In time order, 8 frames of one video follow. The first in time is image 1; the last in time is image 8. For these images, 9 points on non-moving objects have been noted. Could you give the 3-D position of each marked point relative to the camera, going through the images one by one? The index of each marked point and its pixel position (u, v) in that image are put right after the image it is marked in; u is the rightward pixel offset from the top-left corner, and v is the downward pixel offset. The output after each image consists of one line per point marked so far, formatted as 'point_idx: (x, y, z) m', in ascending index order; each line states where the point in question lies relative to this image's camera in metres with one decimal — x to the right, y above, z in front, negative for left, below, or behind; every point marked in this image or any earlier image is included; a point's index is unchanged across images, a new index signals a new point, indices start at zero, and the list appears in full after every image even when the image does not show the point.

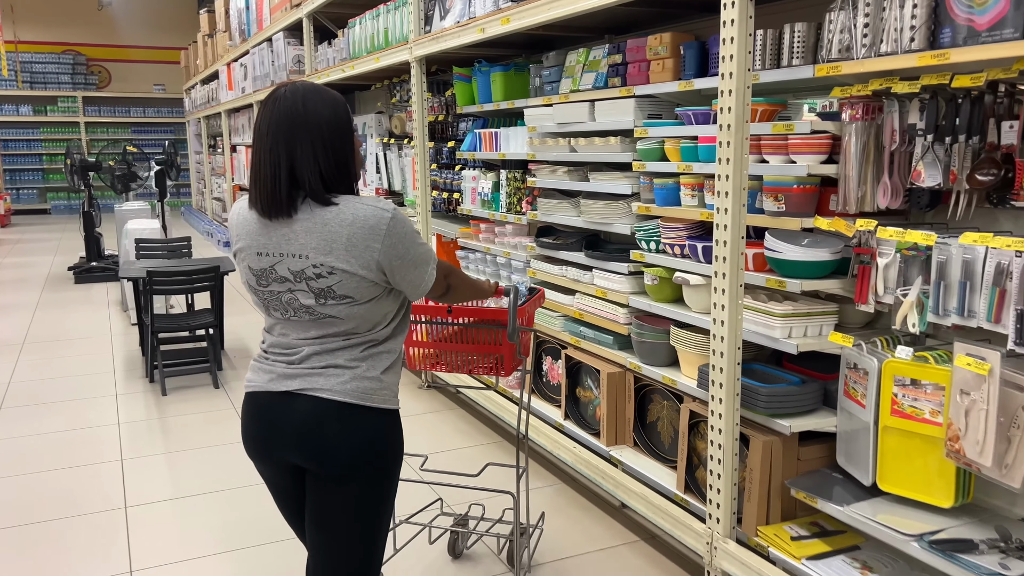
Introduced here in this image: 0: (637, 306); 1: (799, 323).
0: (+0.4, -0.1, +2.9) m
1: (+0.8, -0.1, +2.3) m
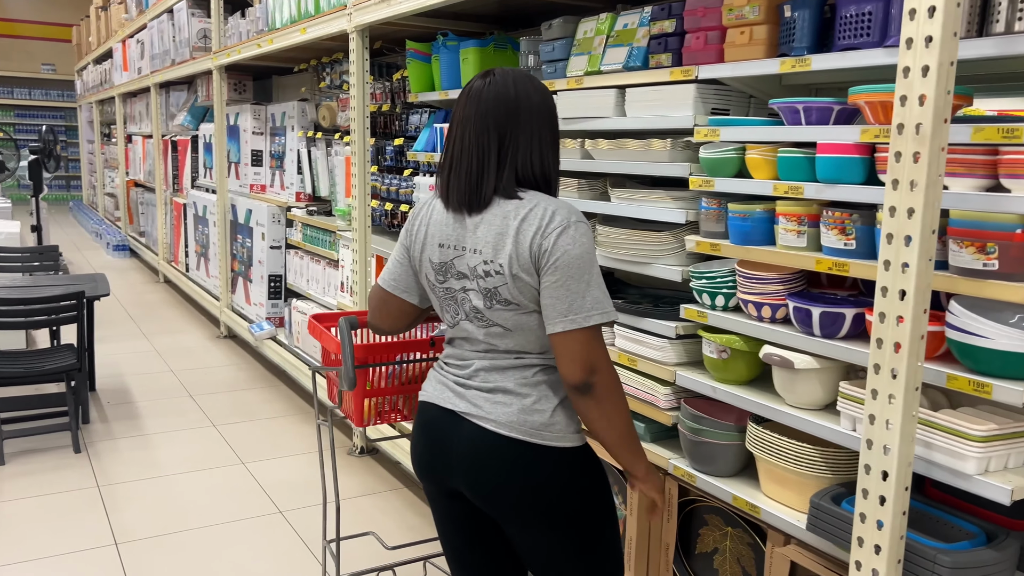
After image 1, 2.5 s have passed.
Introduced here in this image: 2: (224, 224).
0: (+0.4, -0.2, +2.0) m
1: (+0.8, -0.3, +1.4) m
2: (-2.0, +0.4, +5.7) m
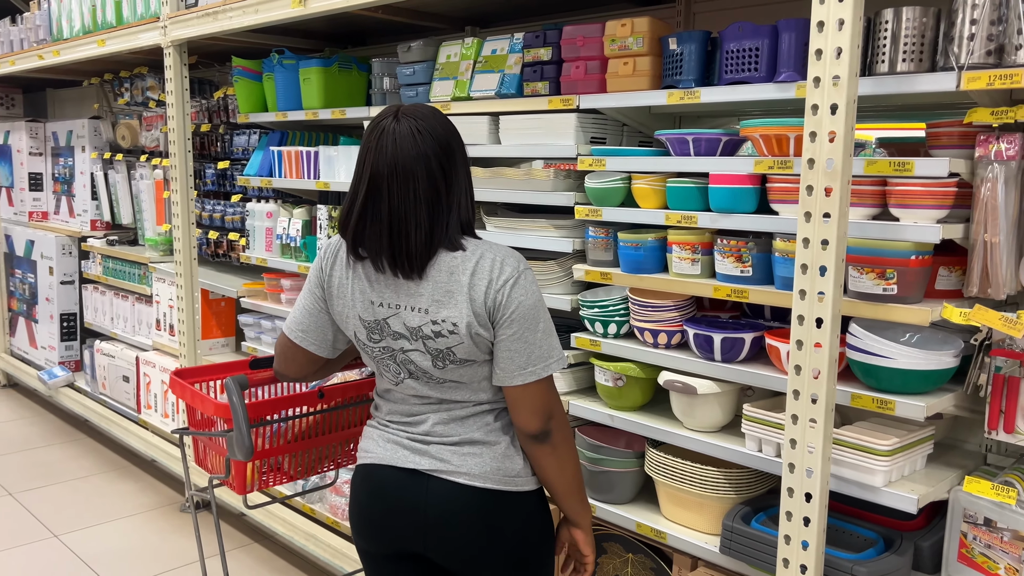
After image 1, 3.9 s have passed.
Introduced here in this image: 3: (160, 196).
0: (+0.2, -0.3, +2.0) m
1: (+0.7, -0.3, +1.5) m
2: (-3.1, +0.2, +5.0) m
3: (-1.6, +0.4, +3.8) m
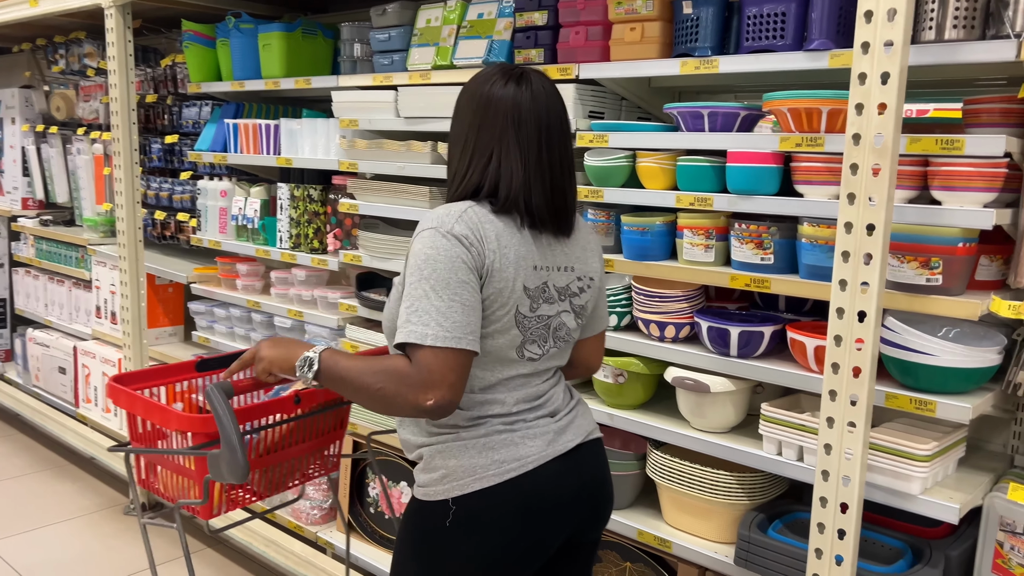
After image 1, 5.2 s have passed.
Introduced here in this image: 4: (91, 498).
0: (+0.1, -0.3, +1.8) m
1: (+0.7, -0.3, +1.4) m
2: (-3.3, +0.3, +4.6) m
3: (-1.7, +0.5, +3.5) m
4: (-1.6, -0.8, +3.1) m
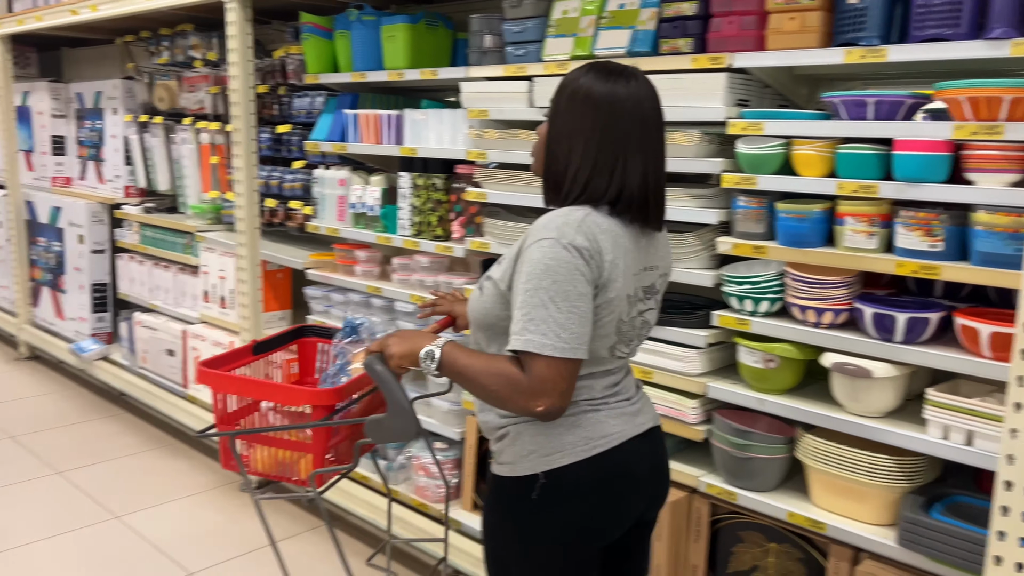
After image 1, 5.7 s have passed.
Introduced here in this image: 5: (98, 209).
0: (+0.5, -0.2, +1.9) m
1: (+1.0, -0.3, +1.4) m
2: (-2.8, +0.4, +4.8) m
3: (-1.3, +0.5, +3.6) m
4: (-1.2, -0.7, +3.3) m
5: (-2.1, +0.4, +4.2) m
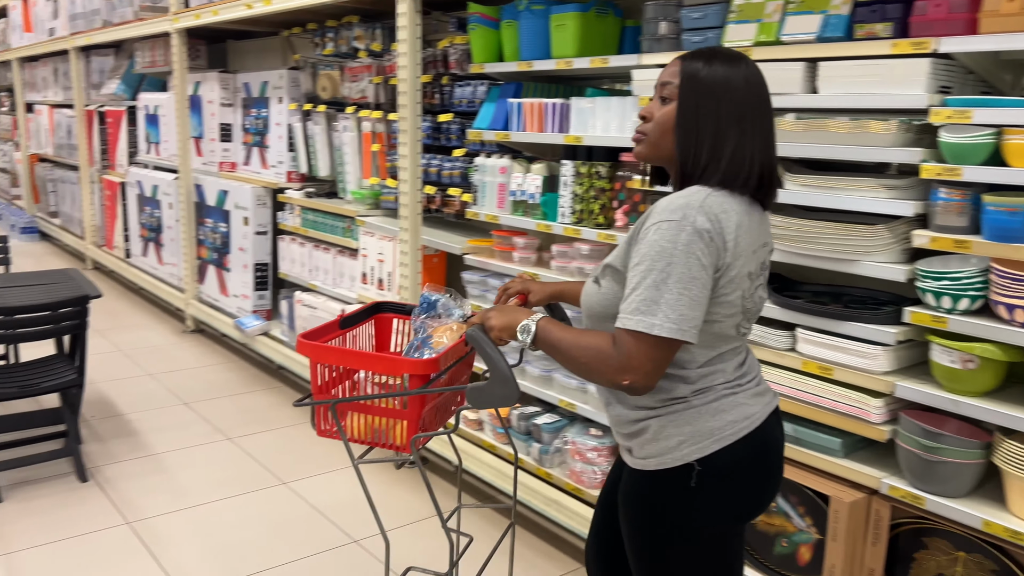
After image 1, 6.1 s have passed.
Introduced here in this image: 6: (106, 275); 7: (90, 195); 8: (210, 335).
0: (+0.9, -0.2, +1.8) m
1: (+1.3, -0.3, +1.3) m
2: (-2.0, +0.5, +5.1) m
3: (-0.7, +0.6, +3.8) m
4: (-0.6, -0.7, +3.4) m
5: (-1.3, +0.5, +4.4) m
6: (-3.4, +0.1, +7.1) m
7: (-3.5, +0.8, +6.9) m
8: (-1.9, -0.3, +5.1) m
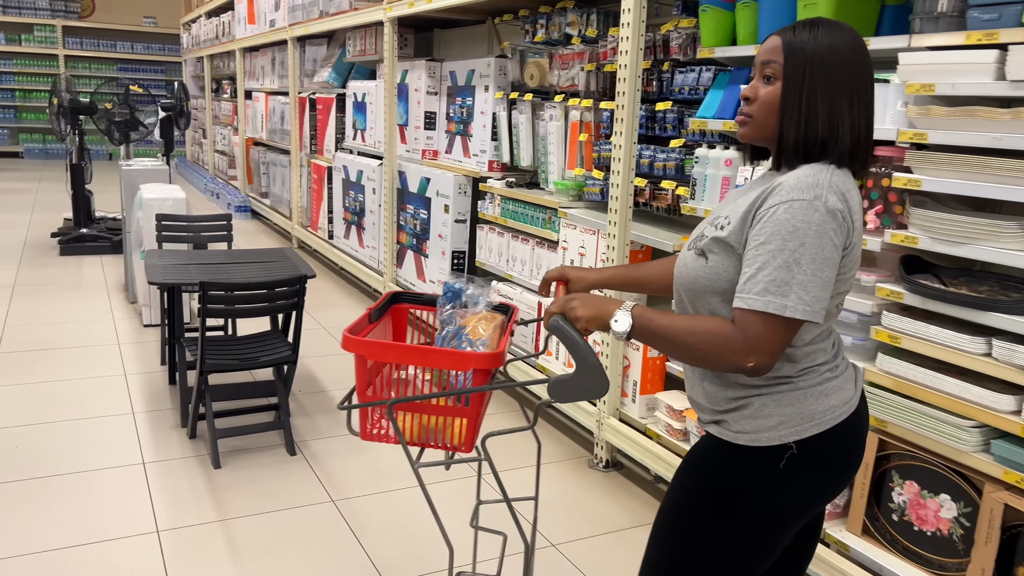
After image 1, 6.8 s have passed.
0: (+1.3, -0.3, +1.4) m
1: (+1.7, -0.4, +0.8) m
2: (-0.8, +0.6, +5.2) m
3: (+0.3, +0.7, +3.6) m
4: (+0.2, -0.6, +3.3) m
5: (-0.3, +0.6, +4.4) m
6: (-1.8, +0.3, +7.4) m
7: (-1.9, +1.0, +7.3) m
8: (-0.7, -0.2, +5.3) m
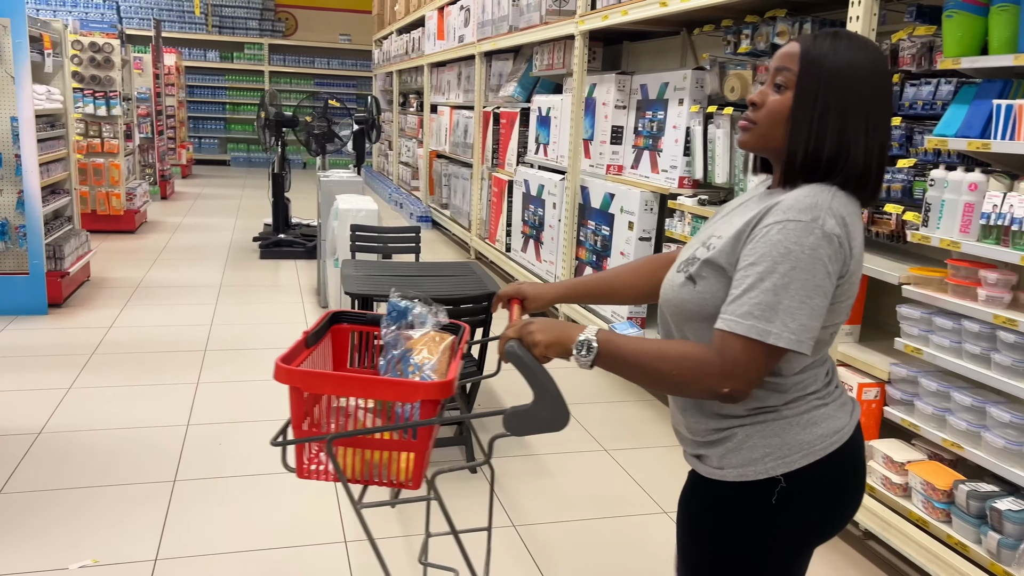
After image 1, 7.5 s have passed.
0: (+1.6, -0.4, +1.0) m
1: (+1.9, -0.5, +0.3) m
2: (+0.4, +0.5, +5.2) m
3: (+1.1, +0.5, +3.4) m
4: (+0.9, -0.7, +3.1) m
5: (+0.7, +0.5, +4.3) m
6: (-0.2, +0.2, +7.5) m
7: (-0.3, +0.9, +7.4) m
8: (+0.4, -0.3, +5.2) m
